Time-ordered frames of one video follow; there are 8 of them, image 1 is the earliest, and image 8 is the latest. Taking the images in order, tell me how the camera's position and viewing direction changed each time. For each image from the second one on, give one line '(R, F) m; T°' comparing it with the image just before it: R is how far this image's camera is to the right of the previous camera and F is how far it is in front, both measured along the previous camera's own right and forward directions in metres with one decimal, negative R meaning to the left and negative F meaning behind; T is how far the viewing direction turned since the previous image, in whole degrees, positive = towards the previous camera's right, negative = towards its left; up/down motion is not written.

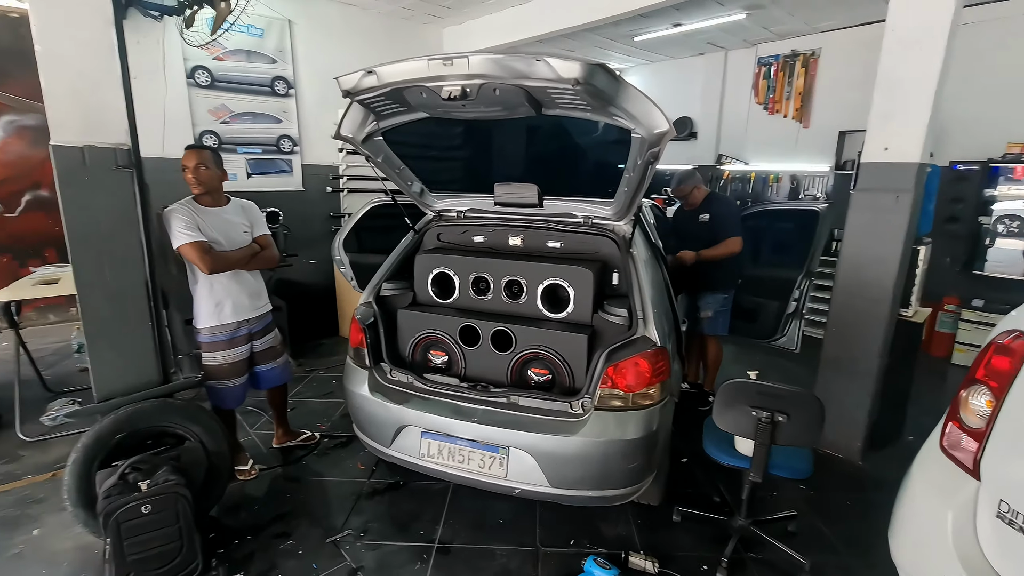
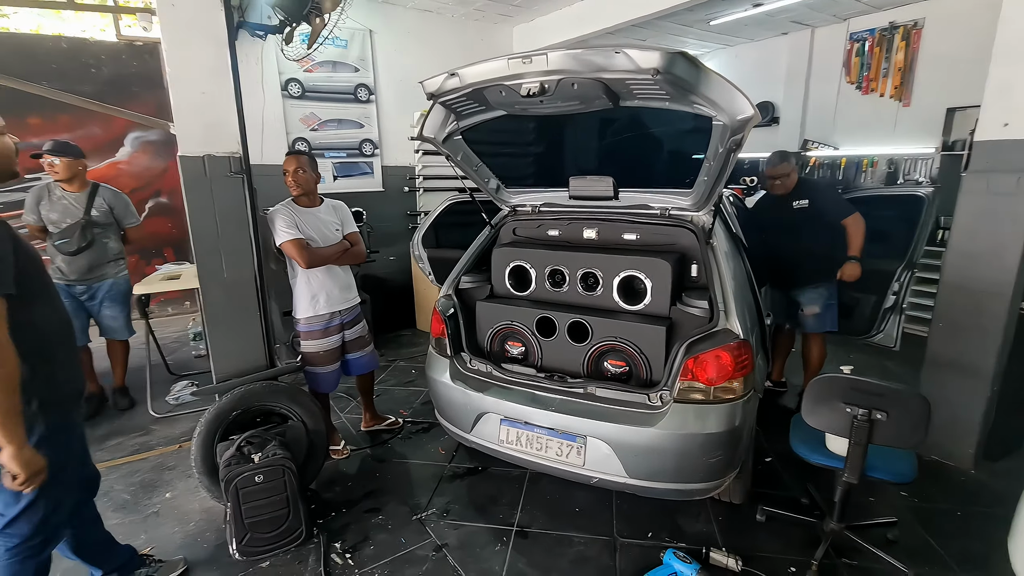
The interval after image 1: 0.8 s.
(0.0, 0.0) m; -8°
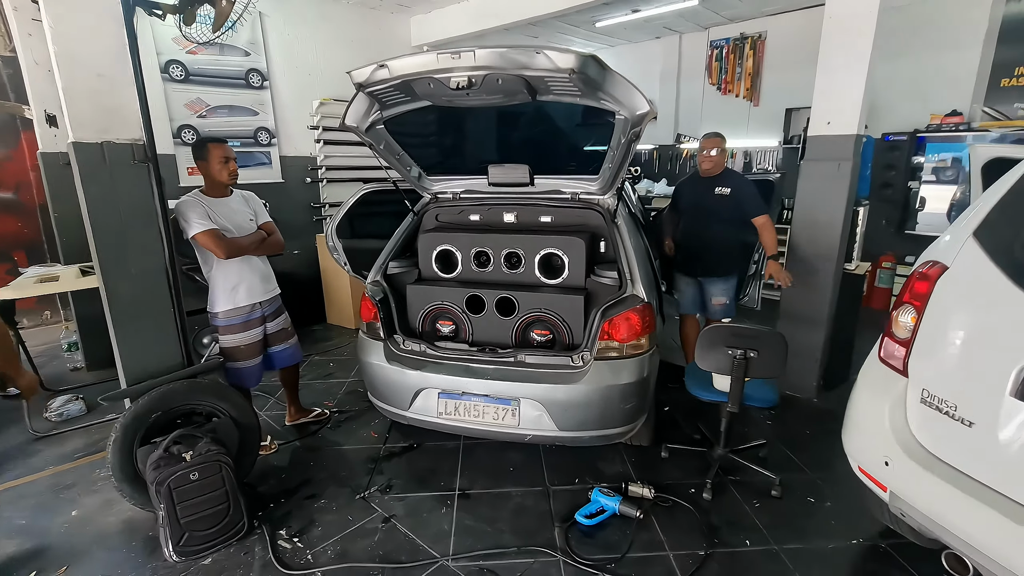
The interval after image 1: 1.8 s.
(-0.2, -0.1) m; +12°
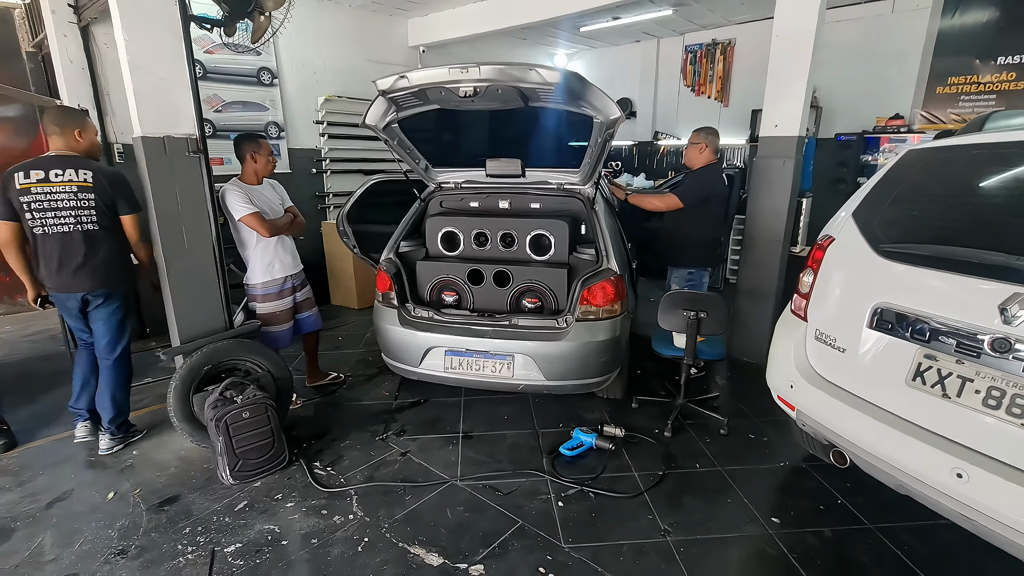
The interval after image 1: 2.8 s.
(-0.1, -0.4) m; +2°
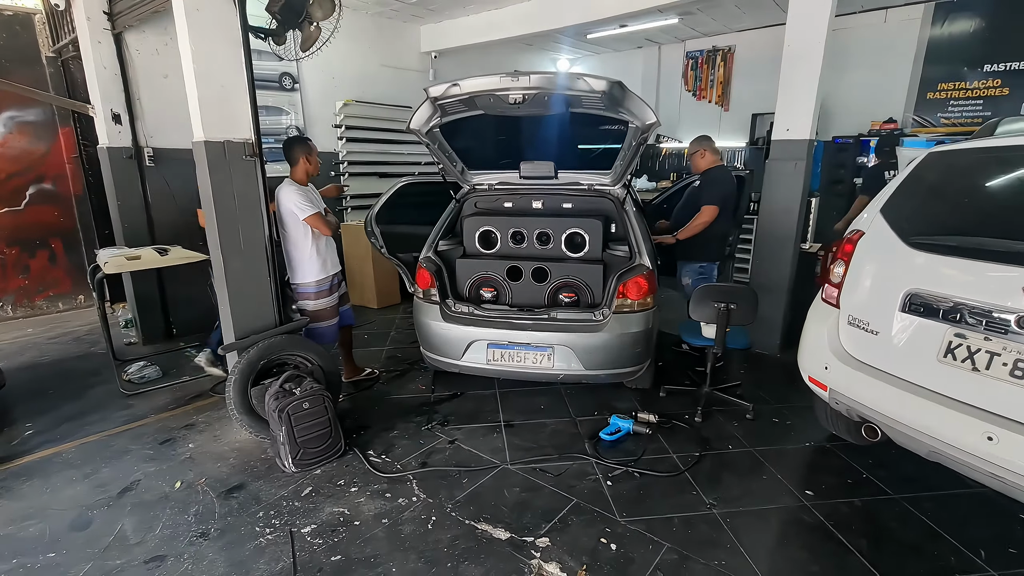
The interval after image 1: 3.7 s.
(-0.3, -0.1) m; +2°
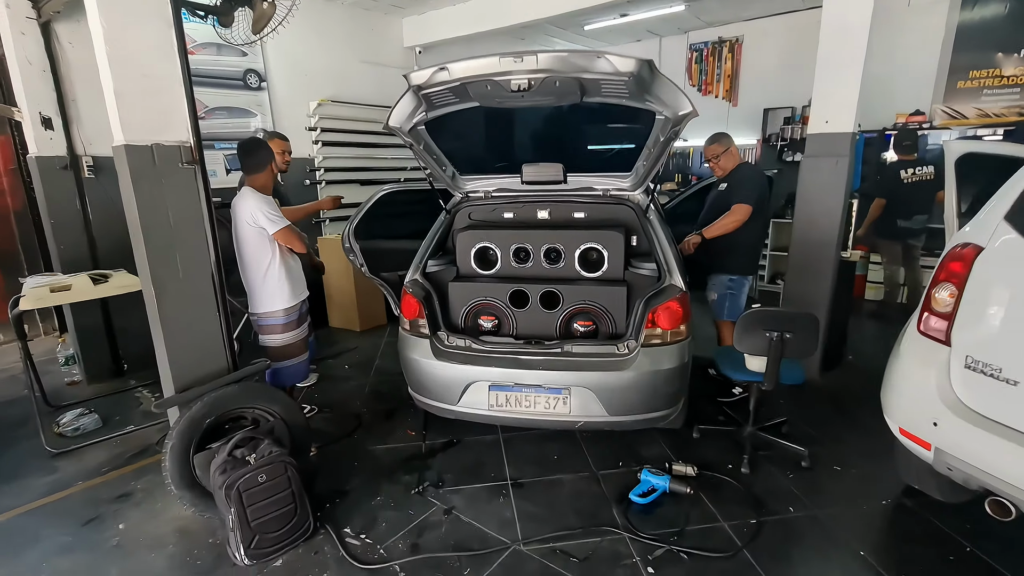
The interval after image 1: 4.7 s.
(-0.1, +0.5) m; +1°
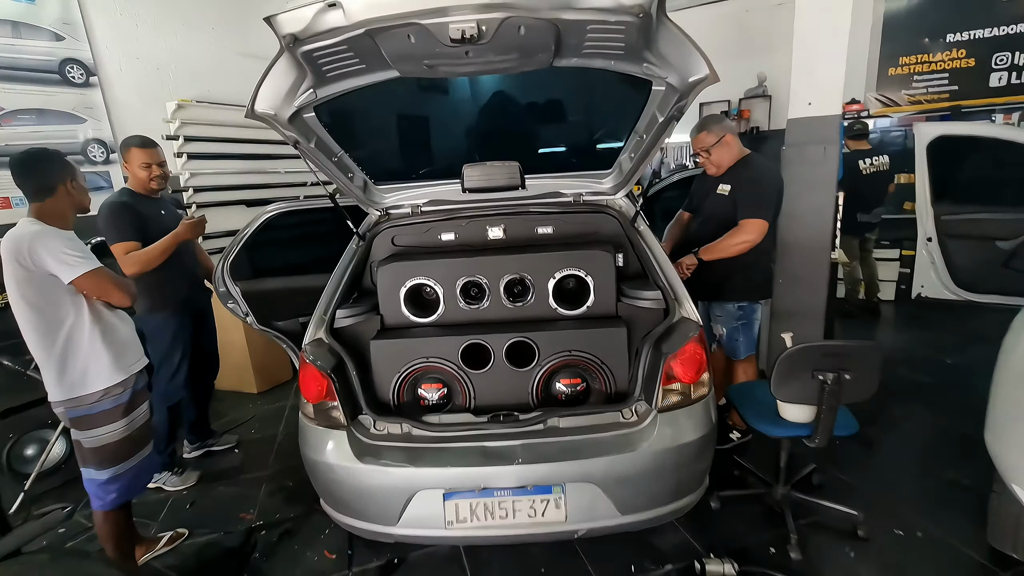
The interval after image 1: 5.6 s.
(-0.1, +0.7) m; +9°
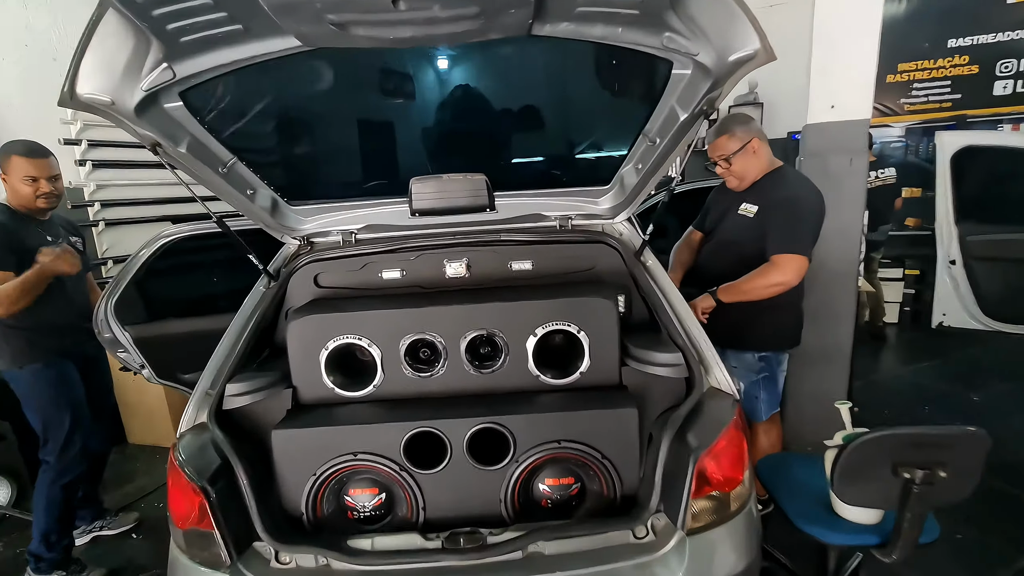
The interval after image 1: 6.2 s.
(0.0, +0.5) m; +3°
